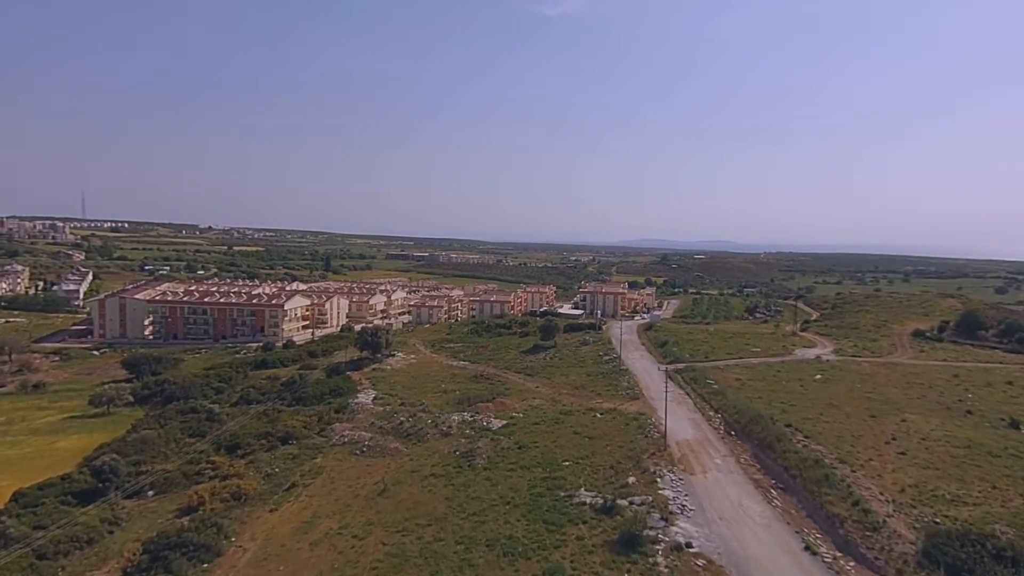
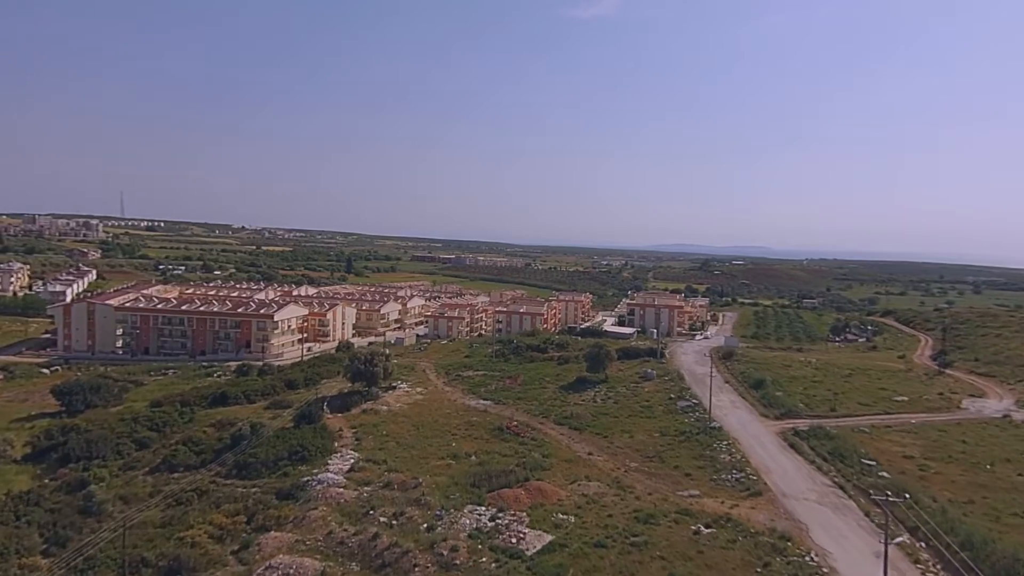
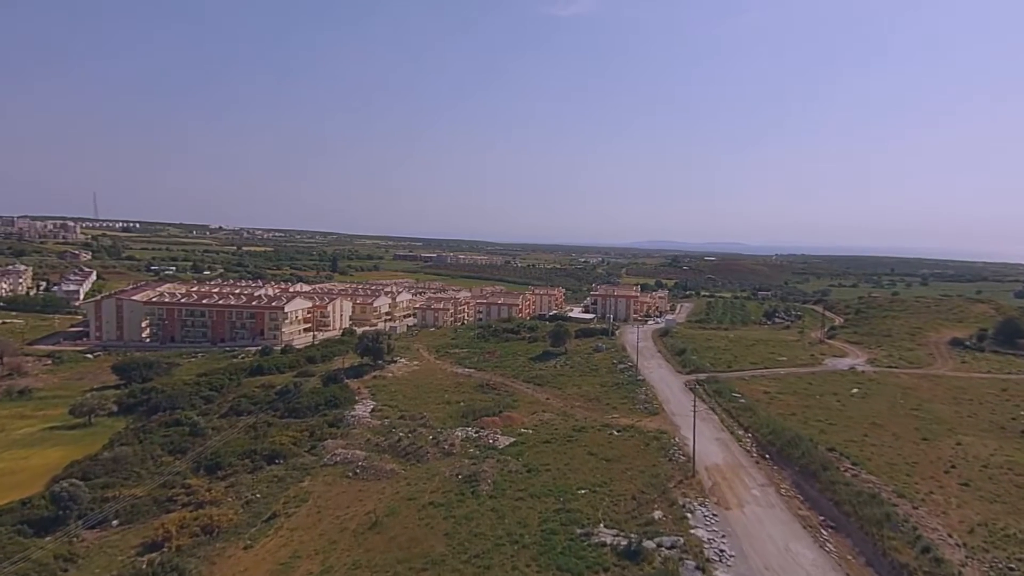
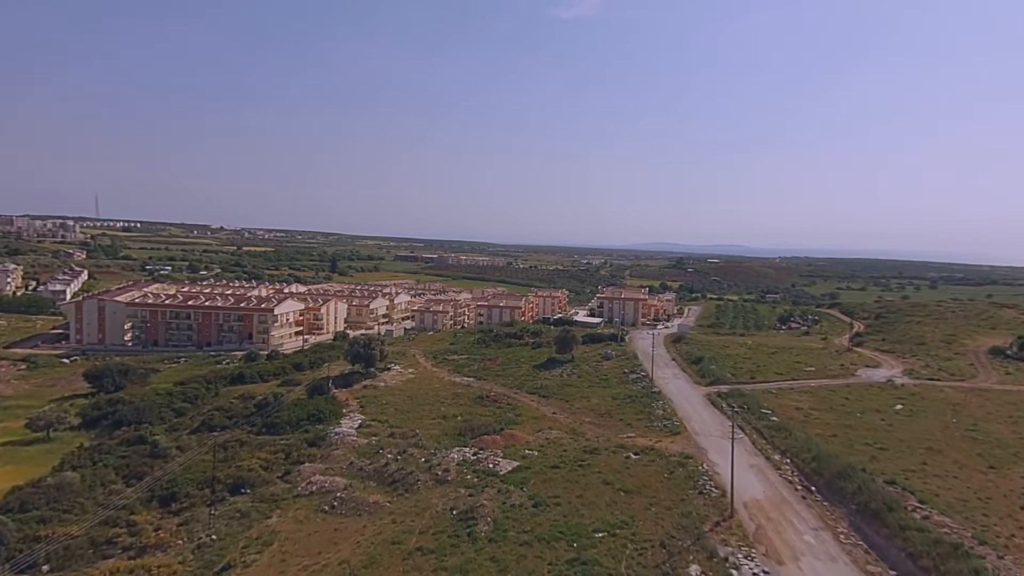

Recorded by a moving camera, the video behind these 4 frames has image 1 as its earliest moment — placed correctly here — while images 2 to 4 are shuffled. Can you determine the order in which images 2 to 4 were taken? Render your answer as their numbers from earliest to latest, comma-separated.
3, 4, 2
